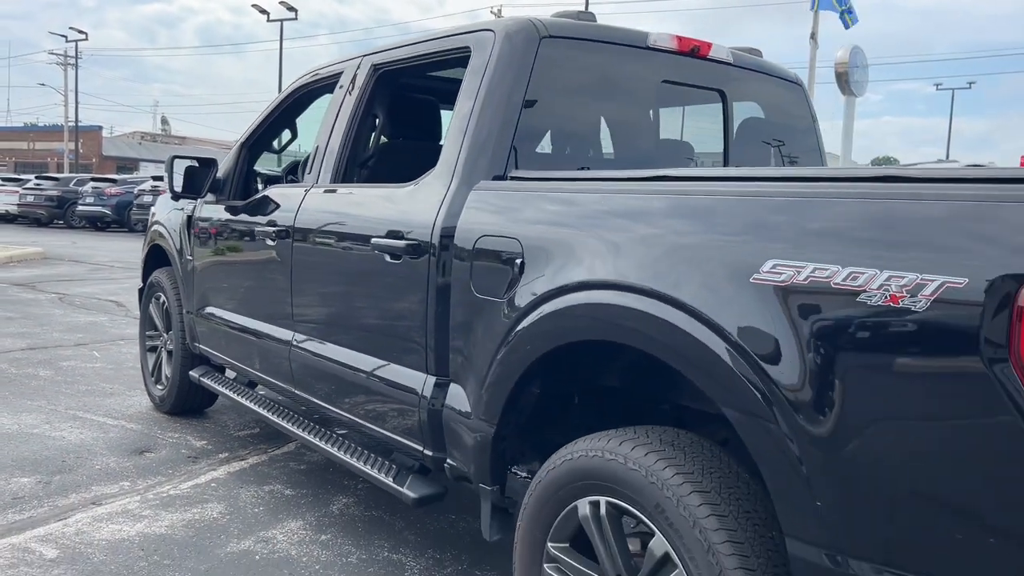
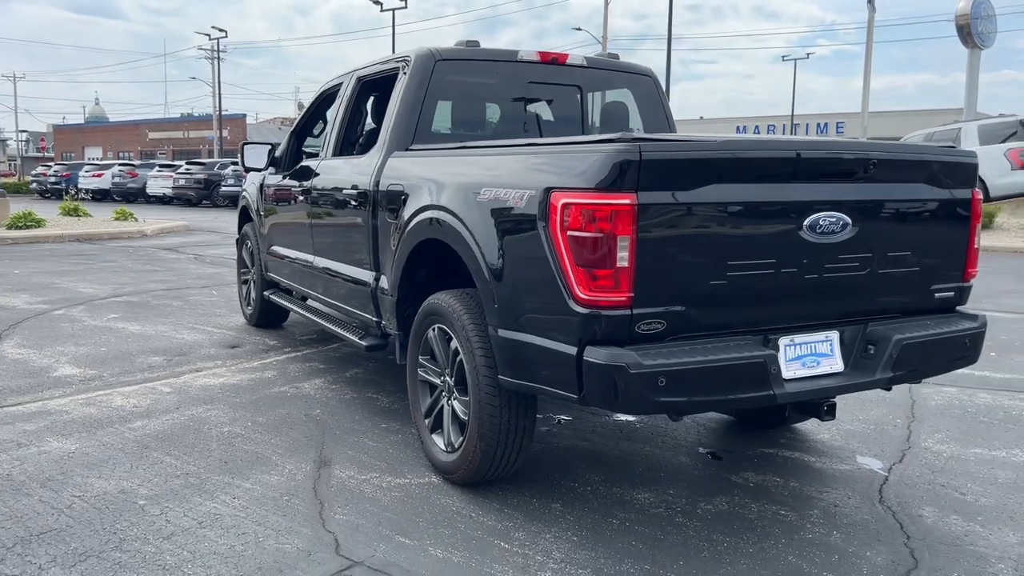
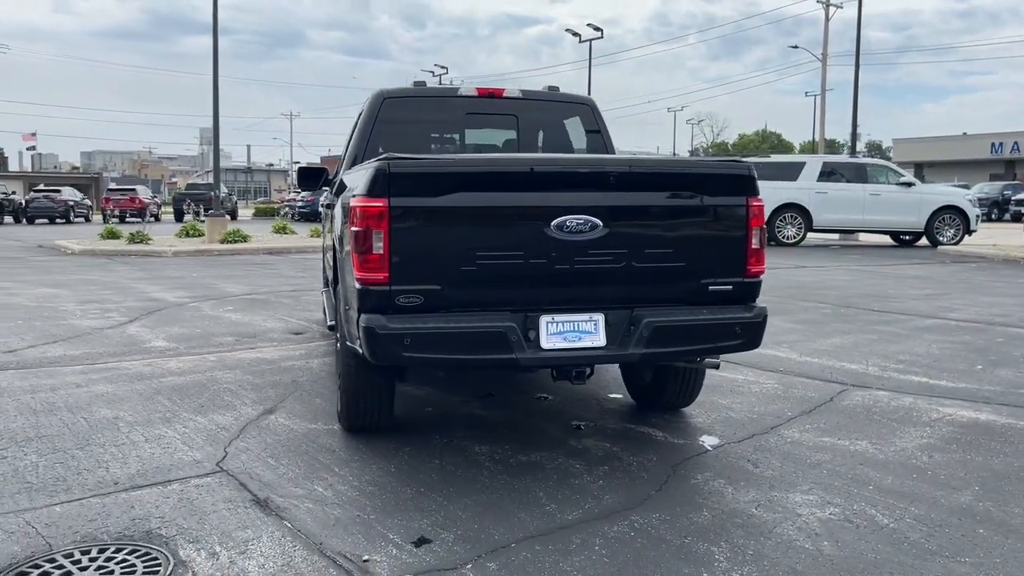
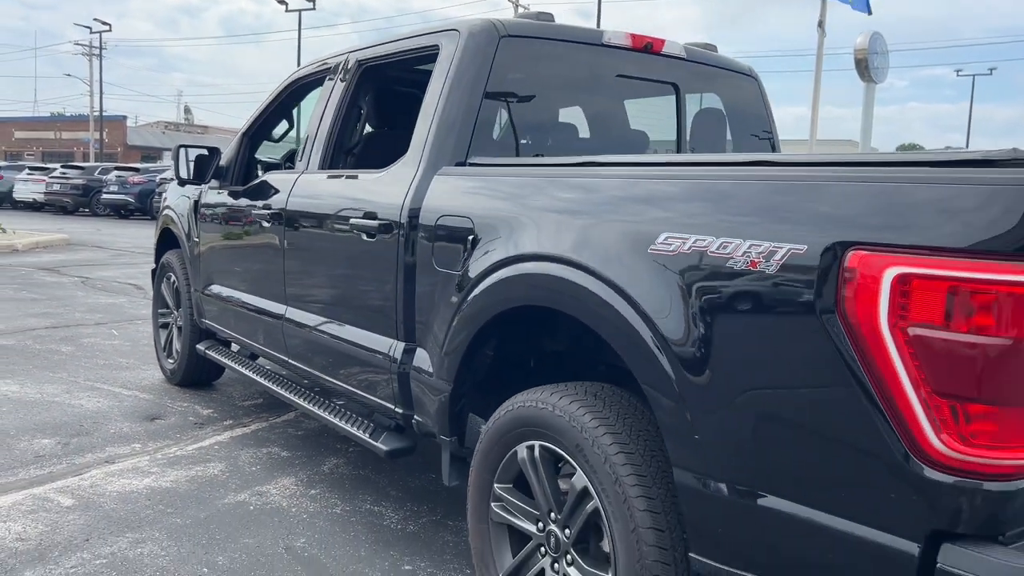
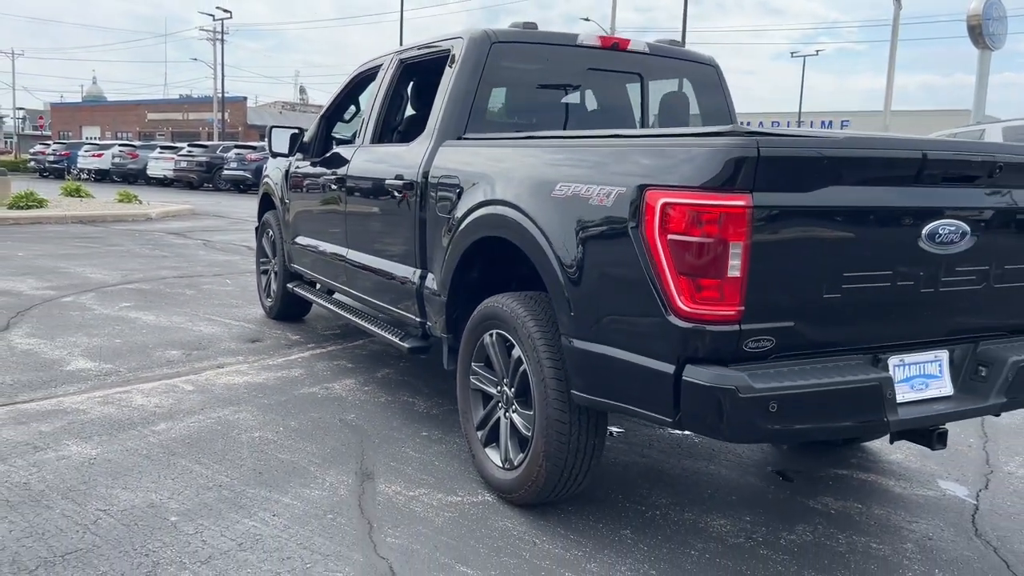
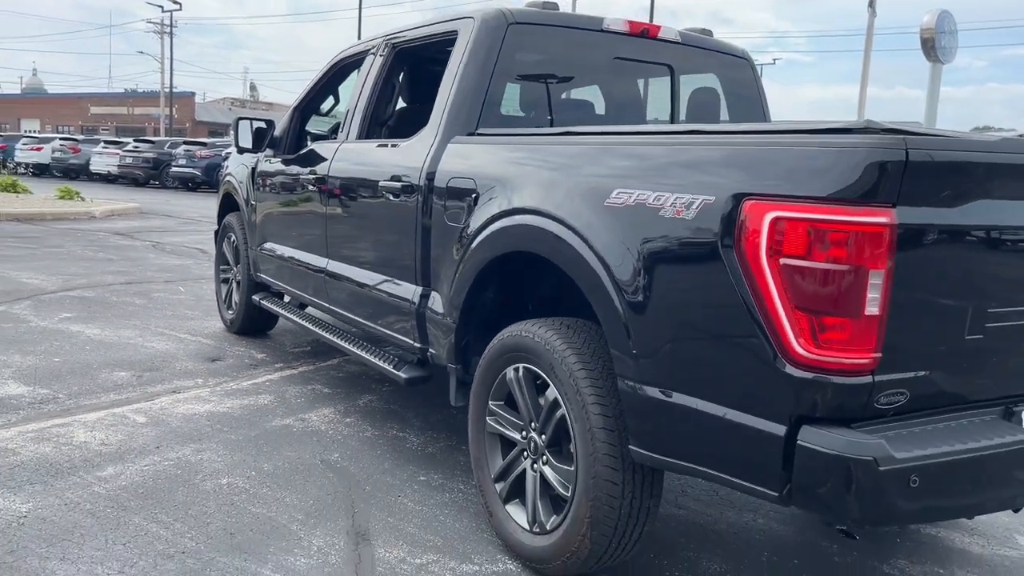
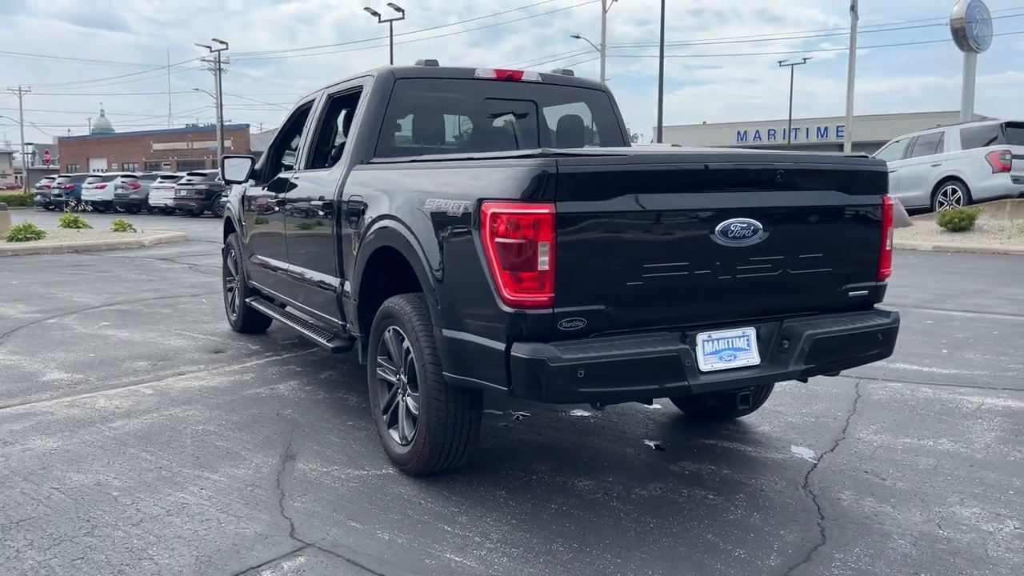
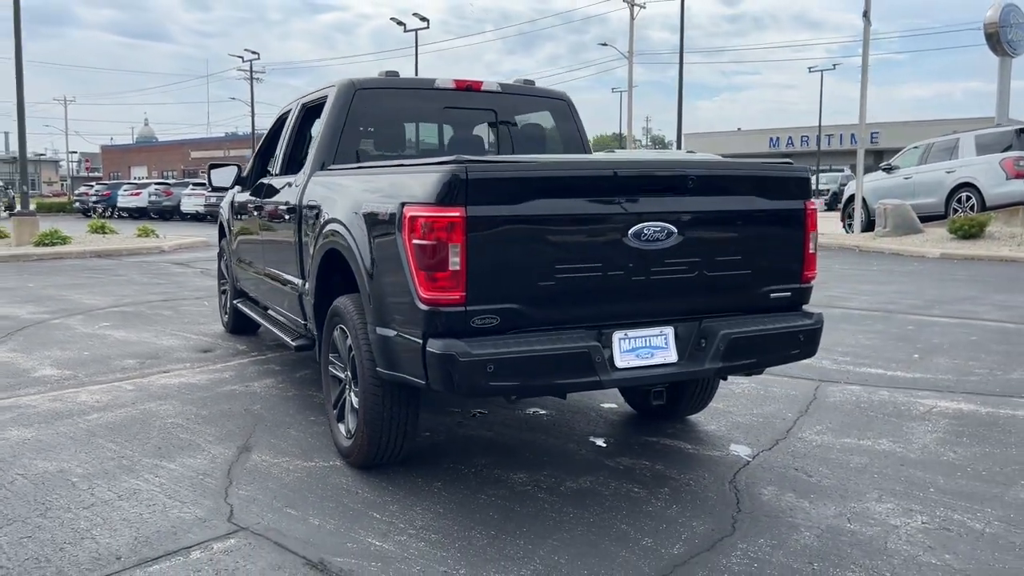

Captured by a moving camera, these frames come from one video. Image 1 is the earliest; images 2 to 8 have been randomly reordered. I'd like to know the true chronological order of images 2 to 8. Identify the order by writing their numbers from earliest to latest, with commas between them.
4, 6, 5, 2, 7, 8, 3
